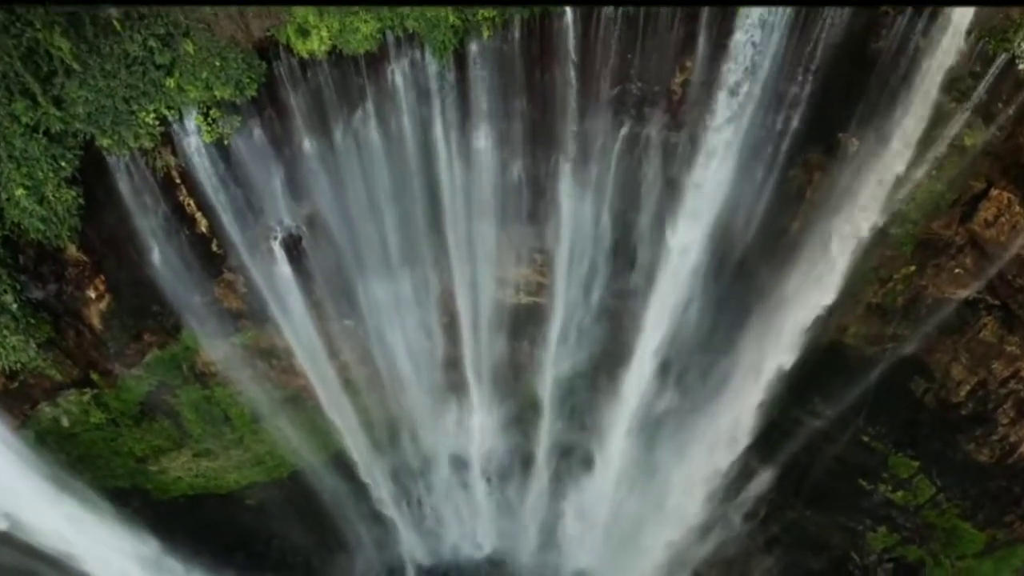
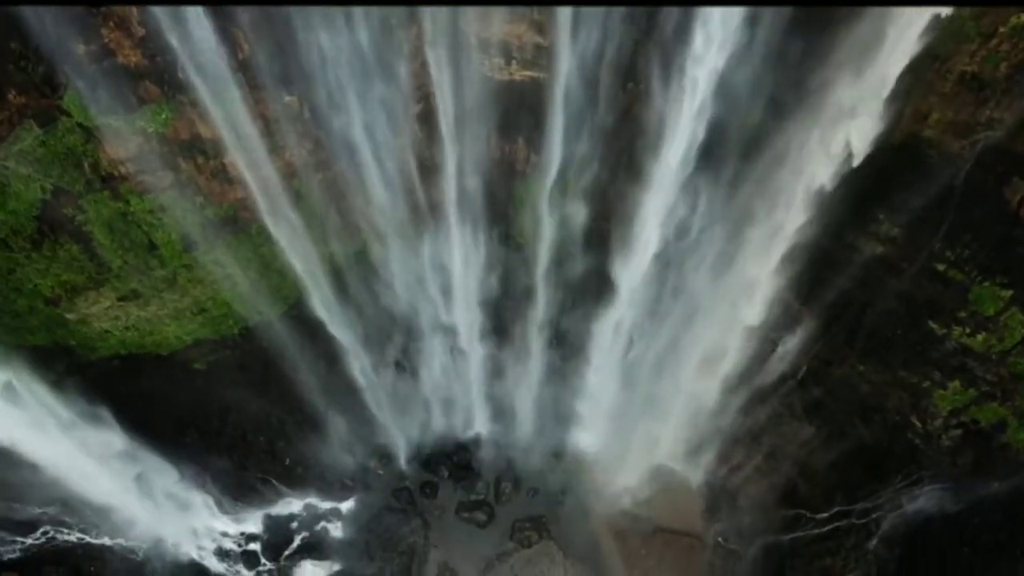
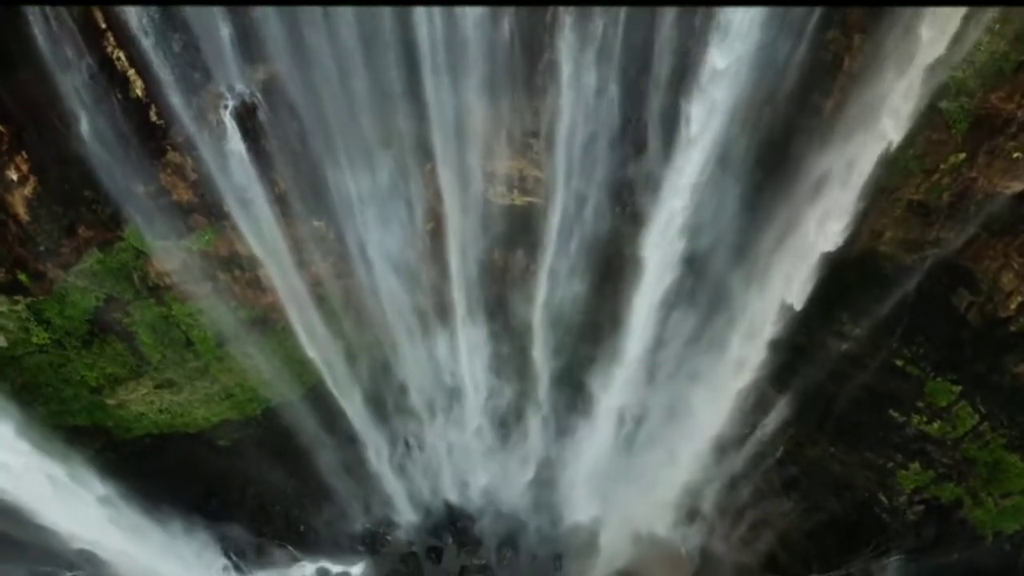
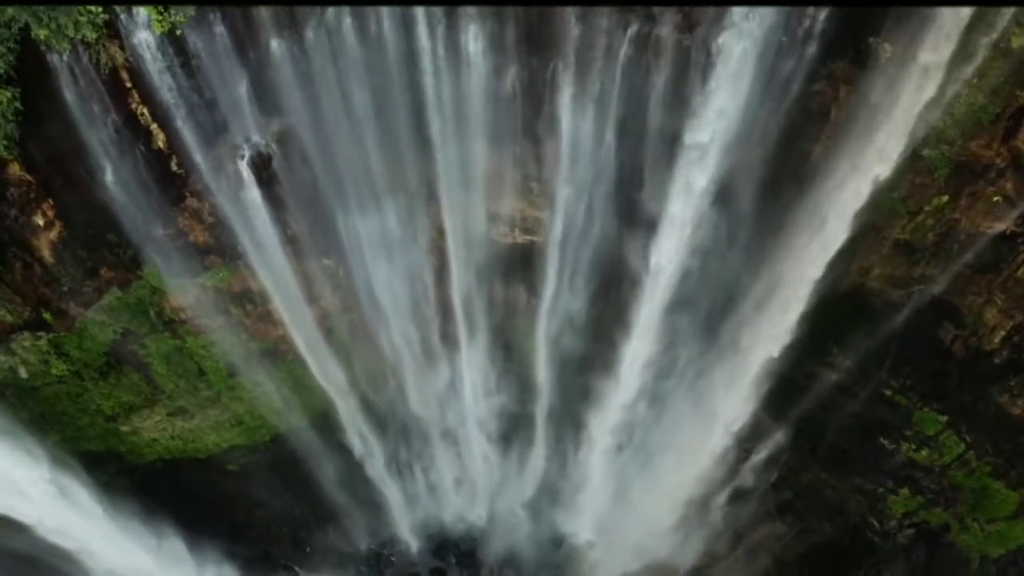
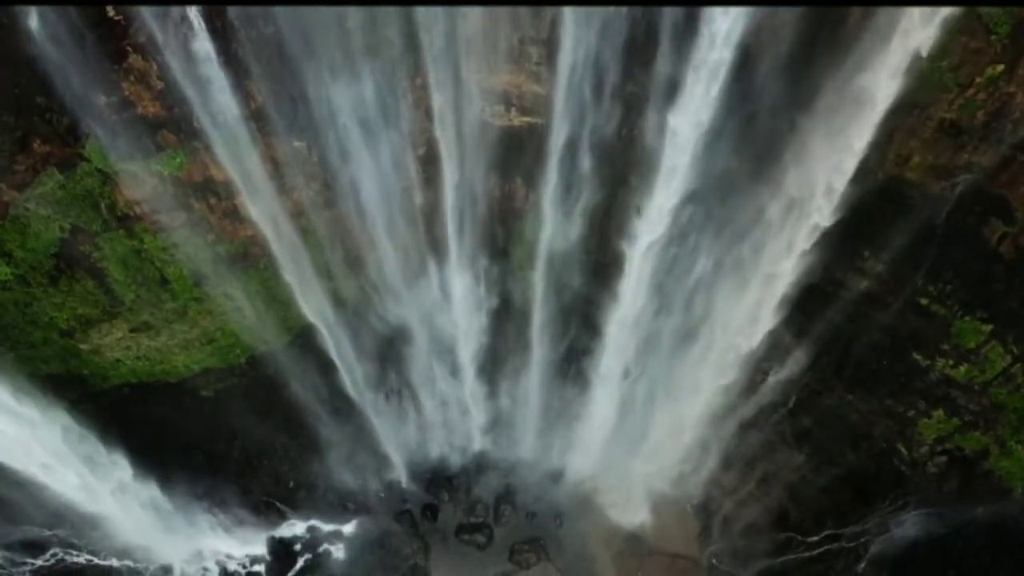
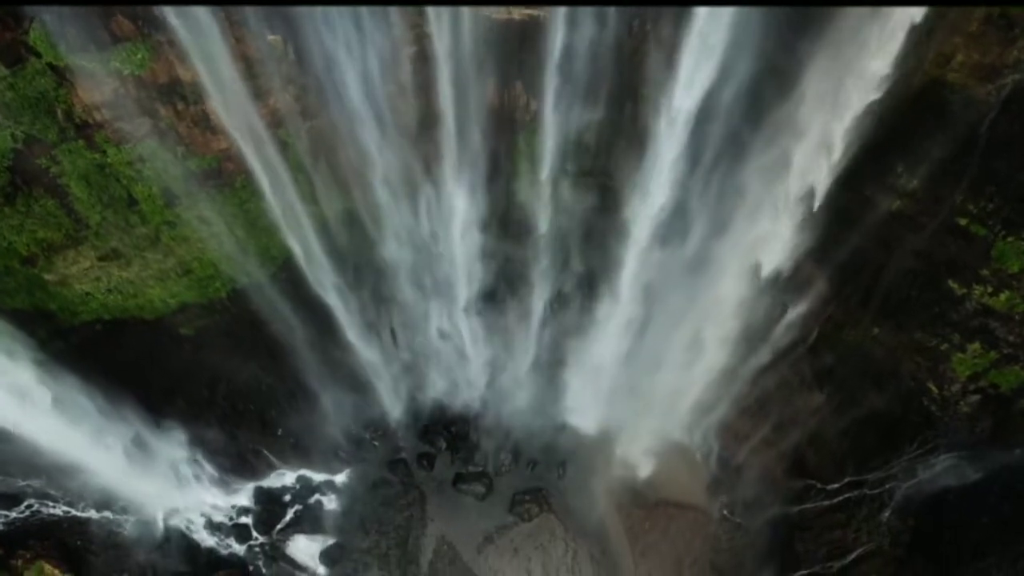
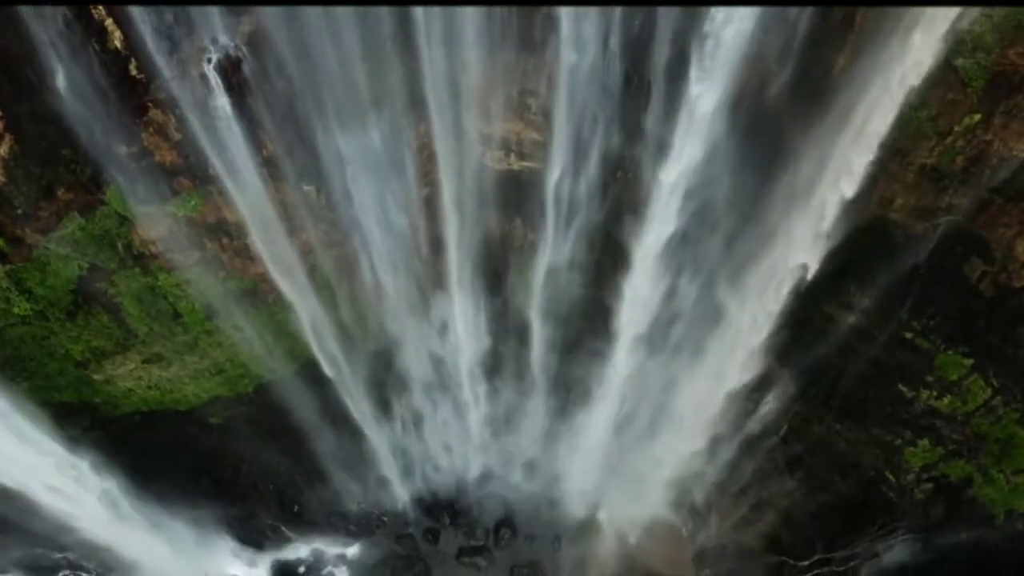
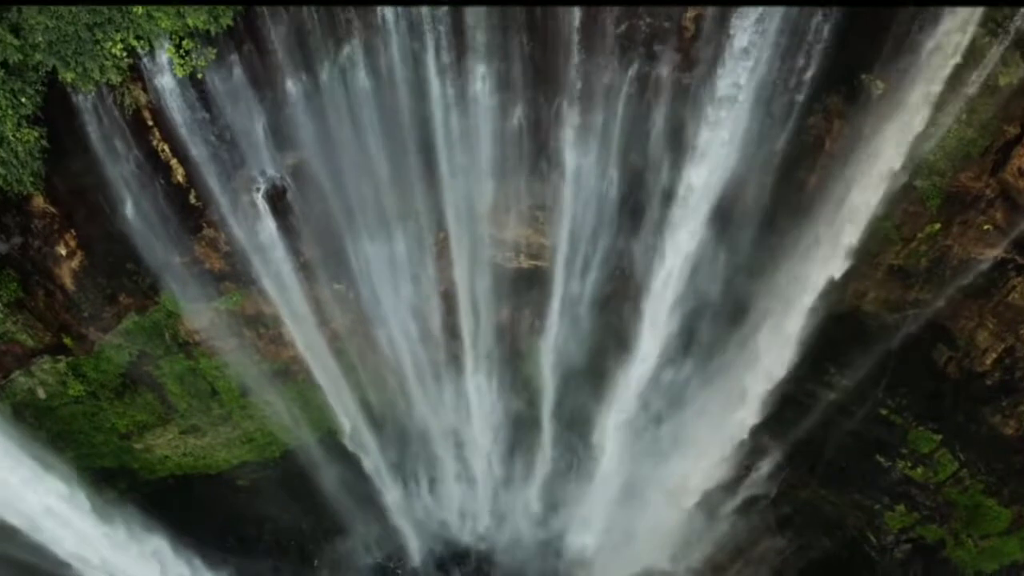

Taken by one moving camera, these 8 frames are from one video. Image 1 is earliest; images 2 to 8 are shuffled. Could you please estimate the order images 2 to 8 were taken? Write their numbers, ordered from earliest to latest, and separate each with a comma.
8, 4, 3, 7, 5, 2, 6
